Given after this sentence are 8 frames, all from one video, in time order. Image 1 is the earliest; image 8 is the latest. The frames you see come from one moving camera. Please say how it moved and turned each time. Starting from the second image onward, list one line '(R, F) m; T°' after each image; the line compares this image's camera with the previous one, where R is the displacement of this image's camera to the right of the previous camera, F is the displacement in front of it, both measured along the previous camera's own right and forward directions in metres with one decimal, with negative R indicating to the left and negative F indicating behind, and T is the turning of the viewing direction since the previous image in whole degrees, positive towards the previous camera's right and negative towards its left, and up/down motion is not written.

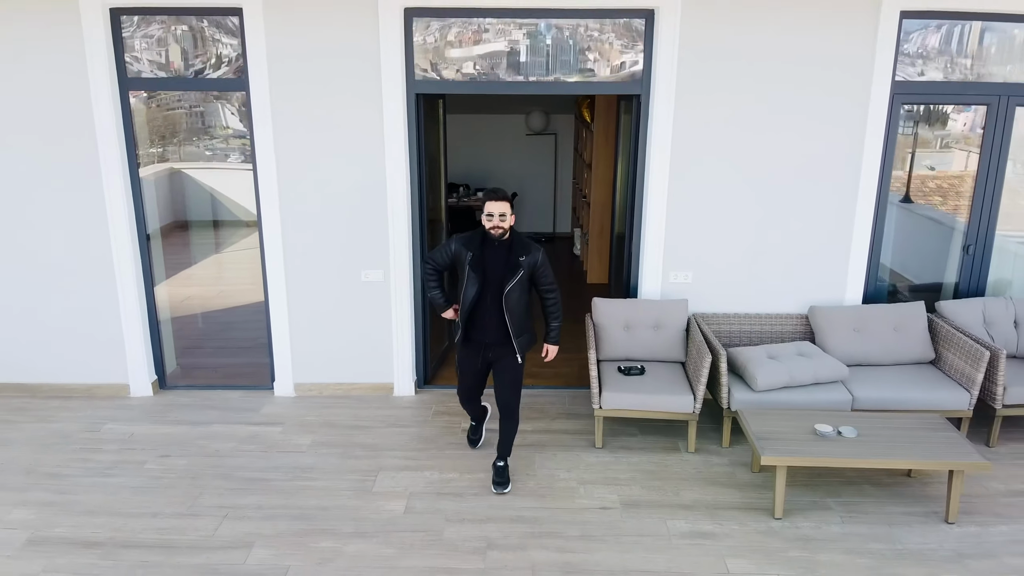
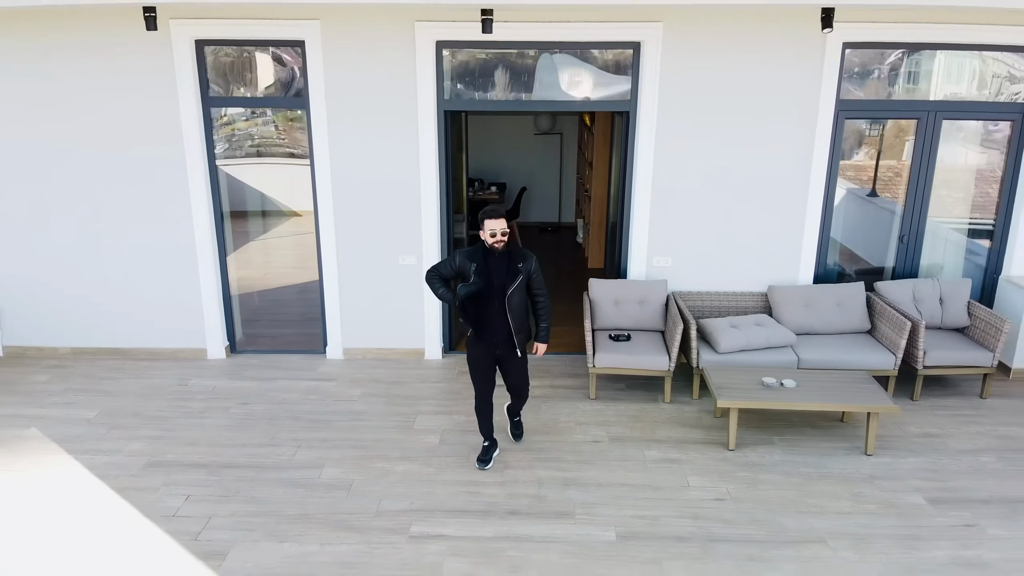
(0.0, -1.0) m; -1°
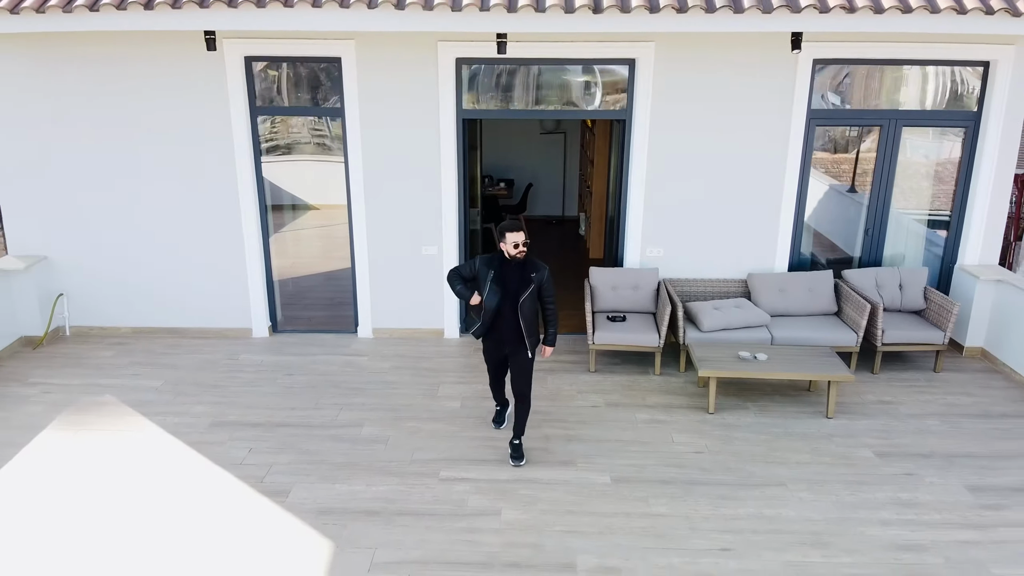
(-0.1, -0.8) m; 0°
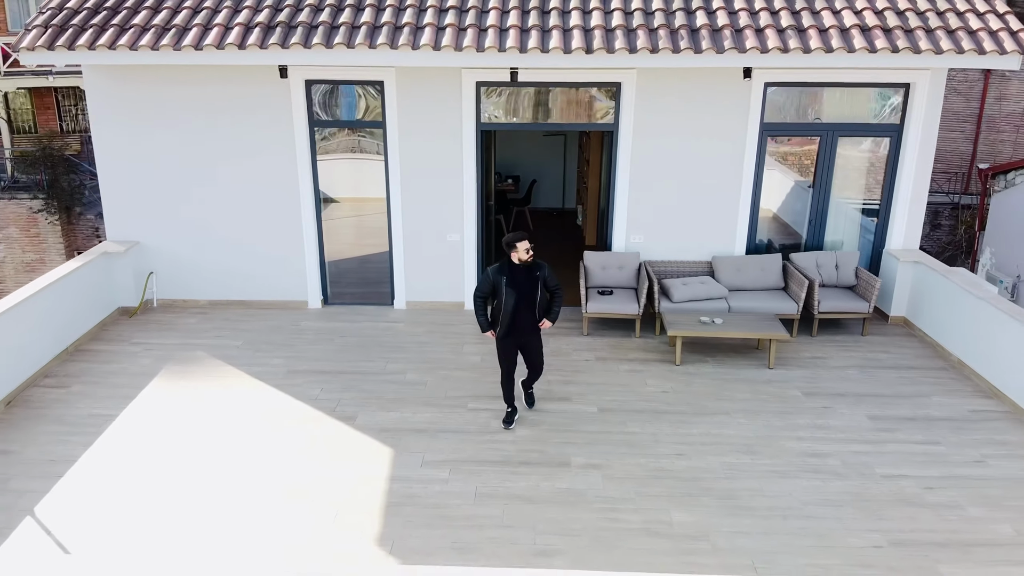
(-0.1, -1.6) m; 0°
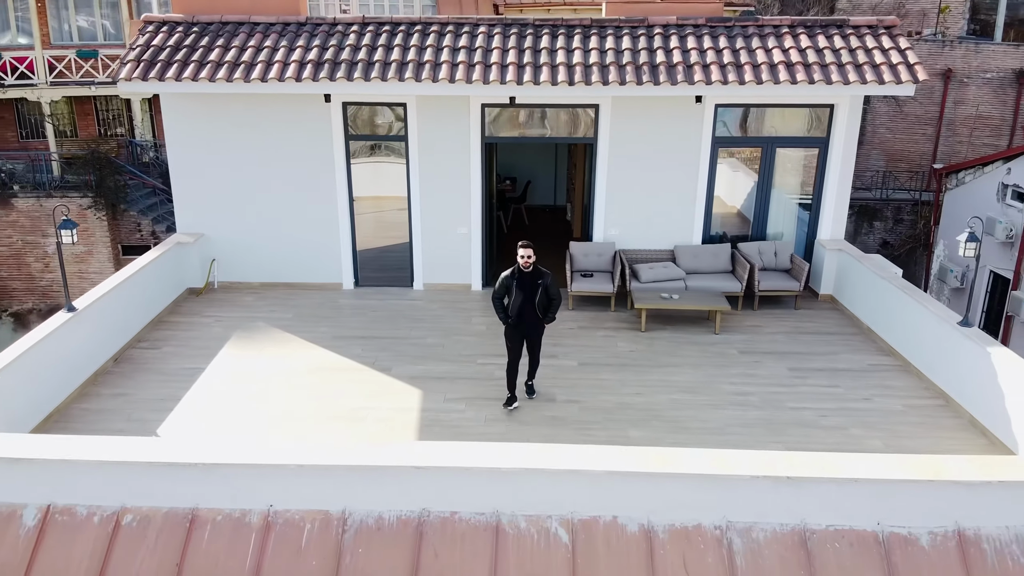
(0.0, -1.9) m; 0°
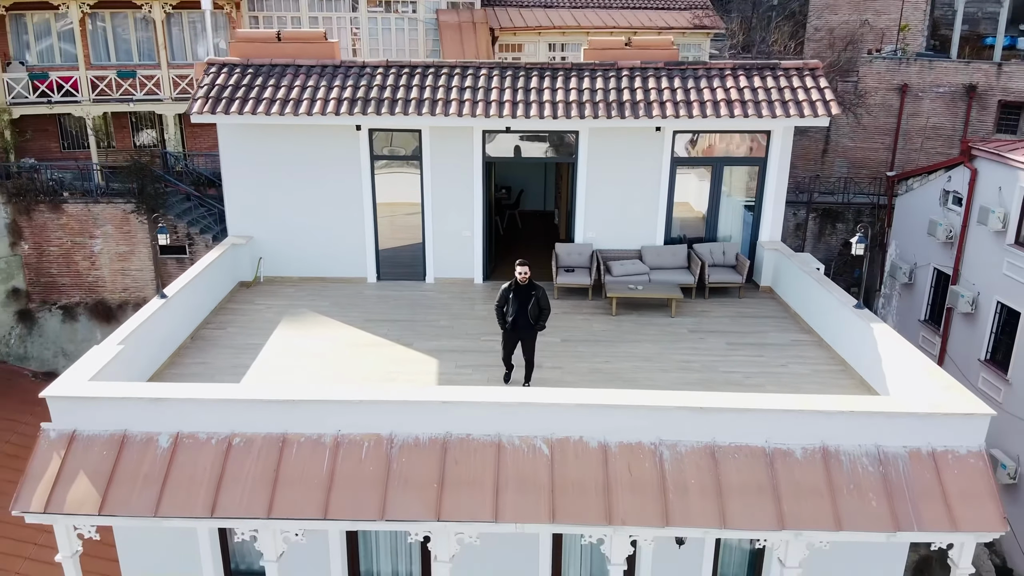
(0.0, -2.2) m; 0°
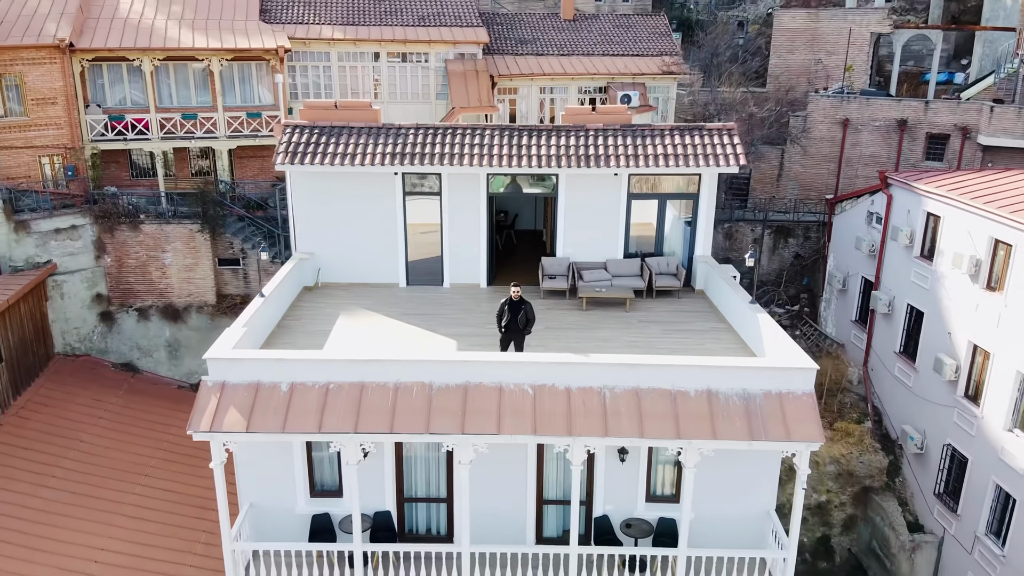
(0.0, -4.2) m; 0°
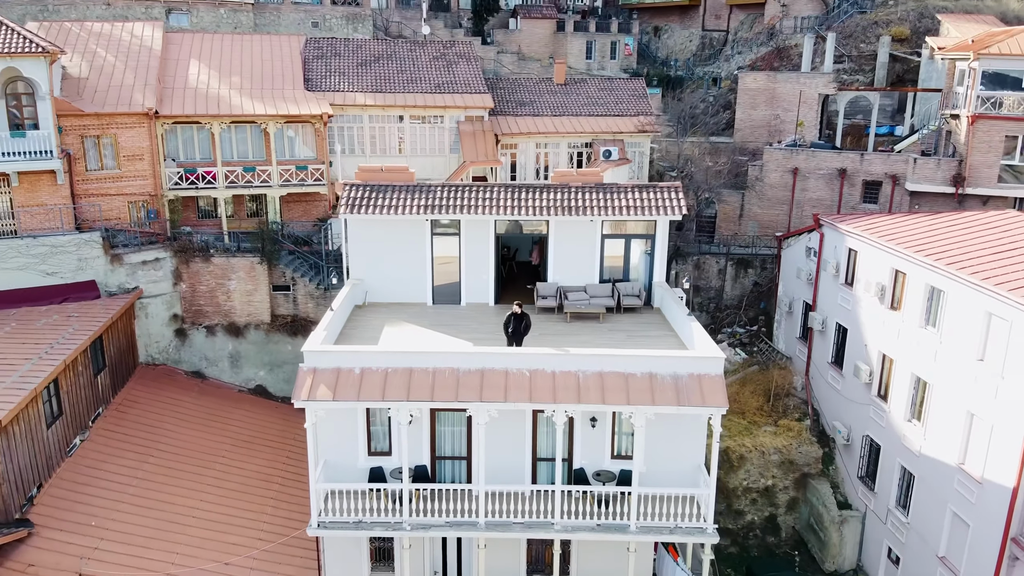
(-0.1, -5.3) m; 0°
